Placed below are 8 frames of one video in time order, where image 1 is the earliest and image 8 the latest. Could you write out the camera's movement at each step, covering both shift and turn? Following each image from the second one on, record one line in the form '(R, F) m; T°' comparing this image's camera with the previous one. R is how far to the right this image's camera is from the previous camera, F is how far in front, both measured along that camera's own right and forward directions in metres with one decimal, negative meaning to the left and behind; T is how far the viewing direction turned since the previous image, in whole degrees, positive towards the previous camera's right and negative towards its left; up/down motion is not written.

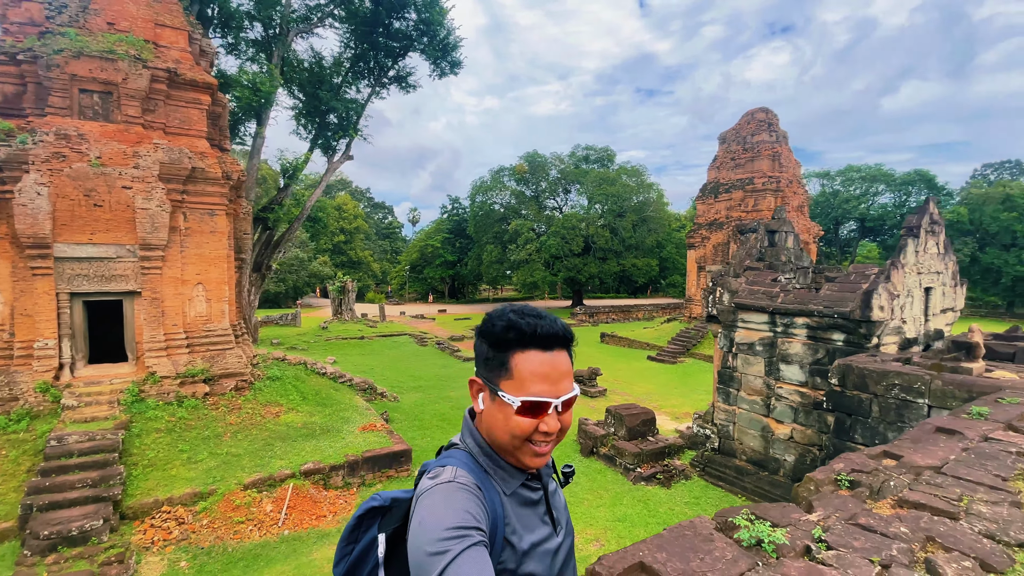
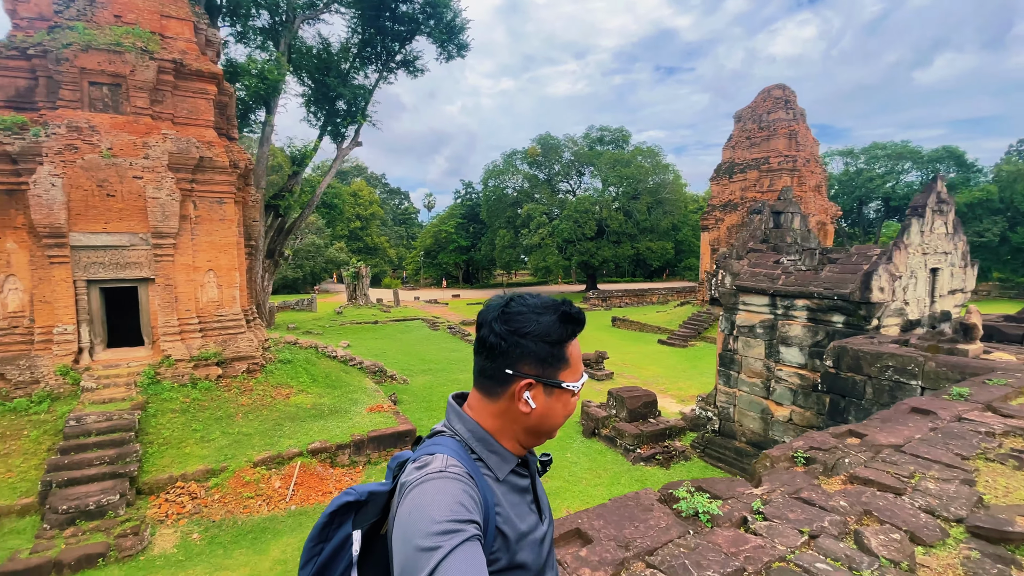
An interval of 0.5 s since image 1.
(+0.3, -0.1) m; -2°
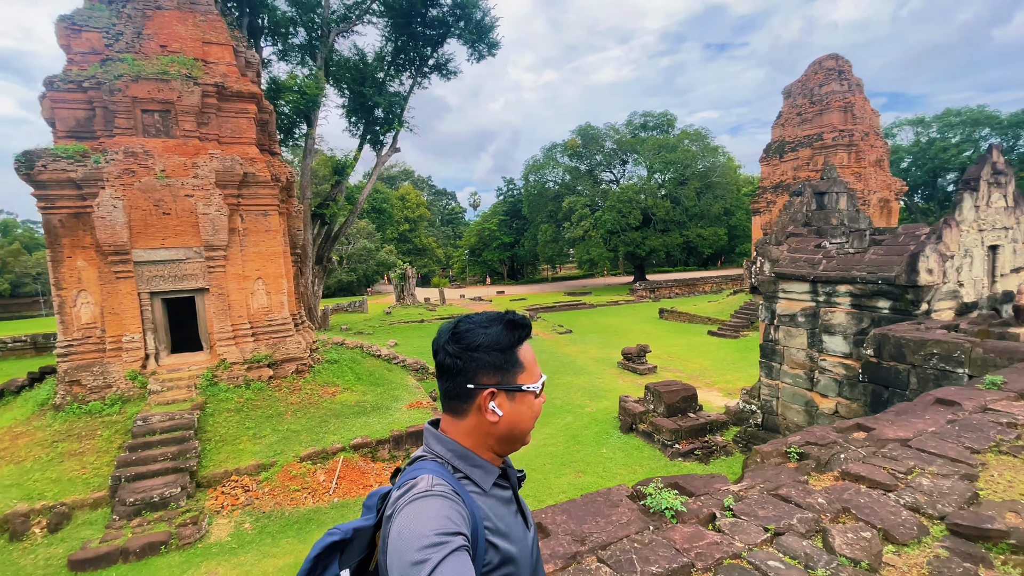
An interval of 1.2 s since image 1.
(+0.3, 0.0) m; -6°
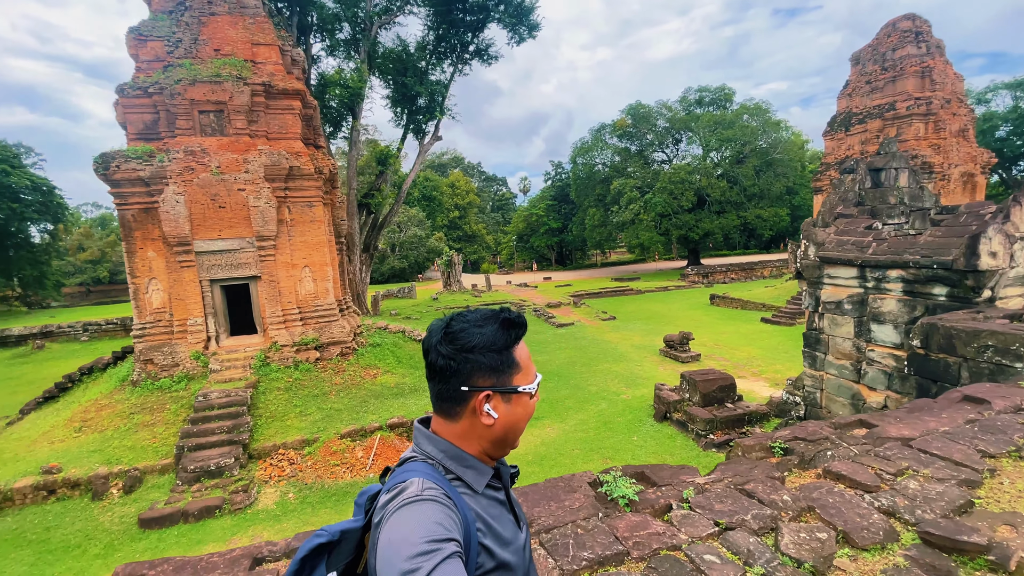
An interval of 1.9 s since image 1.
(+0.3, 0.0) m; -6°
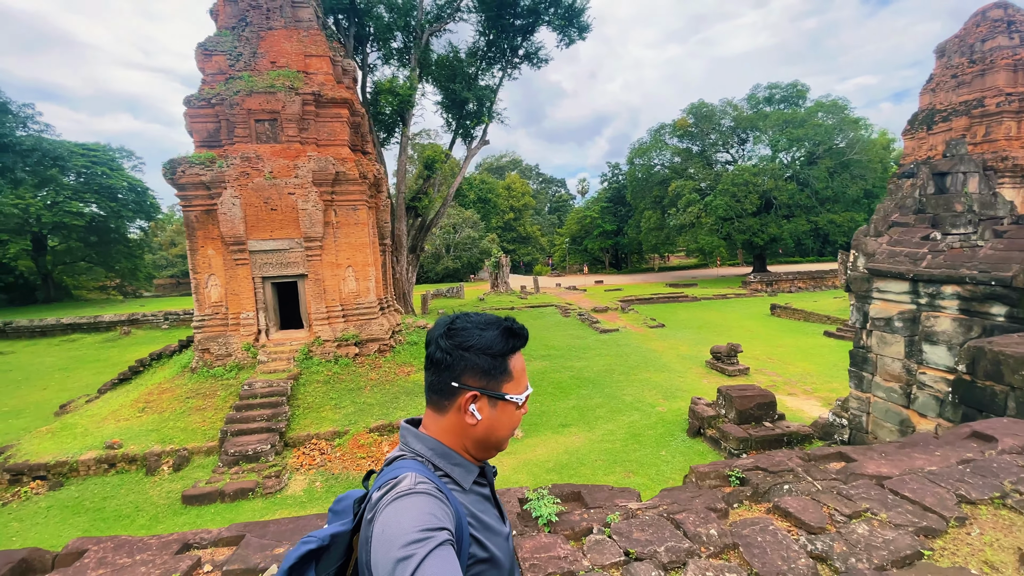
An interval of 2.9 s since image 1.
(+0.4, 0.0) m; -7°
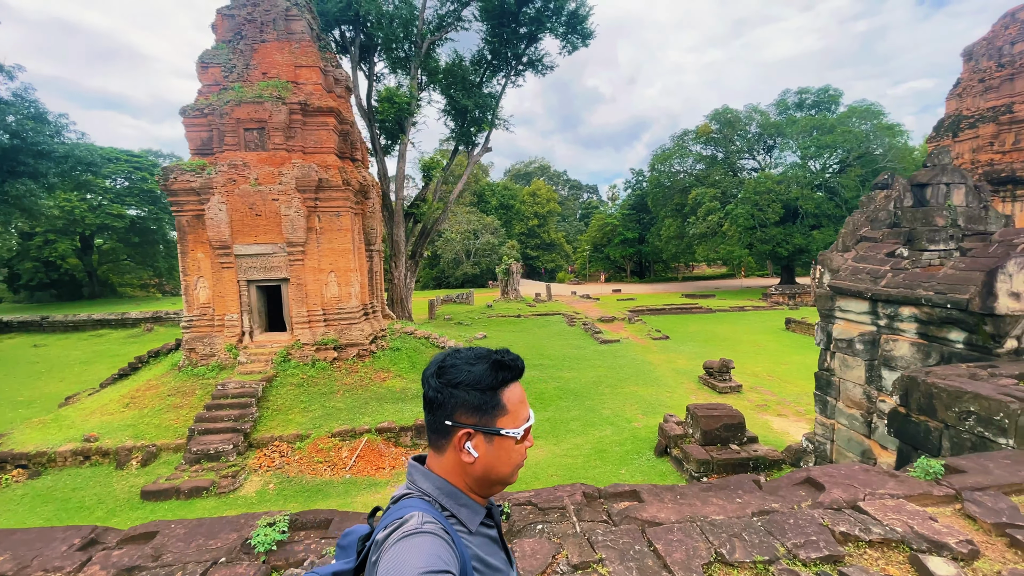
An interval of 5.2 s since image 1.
(+1.0, +0.1) m; -4°
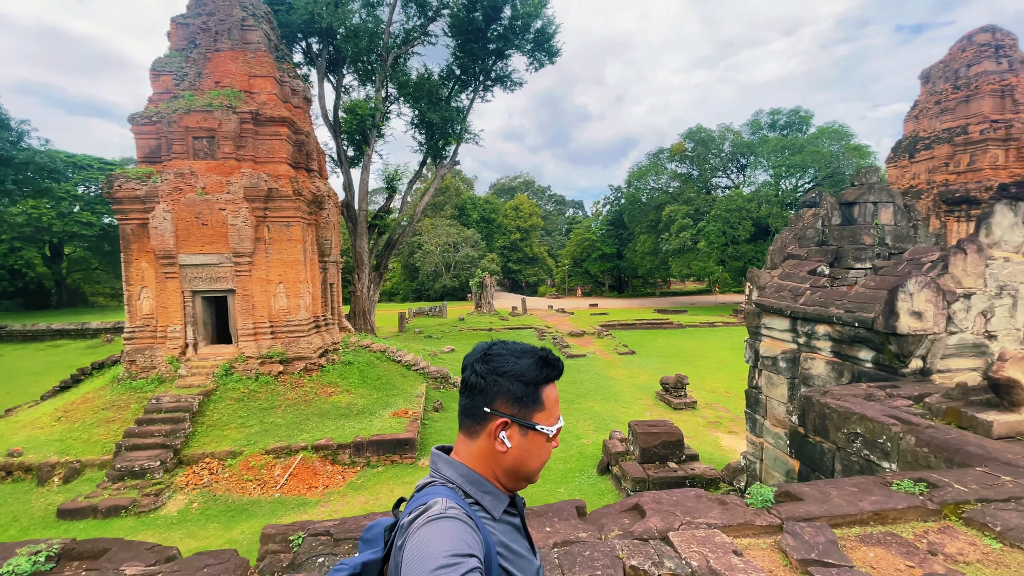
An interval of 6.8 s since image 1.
(+0.7, +0.1) m; +2°
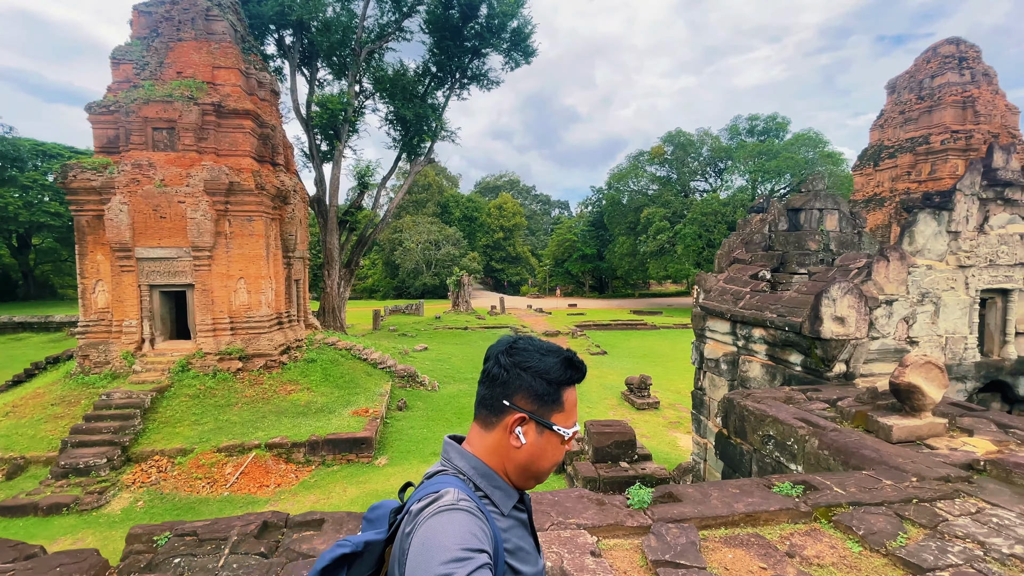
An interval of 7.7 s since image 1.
(+0.4, 0.0) m; +2°
